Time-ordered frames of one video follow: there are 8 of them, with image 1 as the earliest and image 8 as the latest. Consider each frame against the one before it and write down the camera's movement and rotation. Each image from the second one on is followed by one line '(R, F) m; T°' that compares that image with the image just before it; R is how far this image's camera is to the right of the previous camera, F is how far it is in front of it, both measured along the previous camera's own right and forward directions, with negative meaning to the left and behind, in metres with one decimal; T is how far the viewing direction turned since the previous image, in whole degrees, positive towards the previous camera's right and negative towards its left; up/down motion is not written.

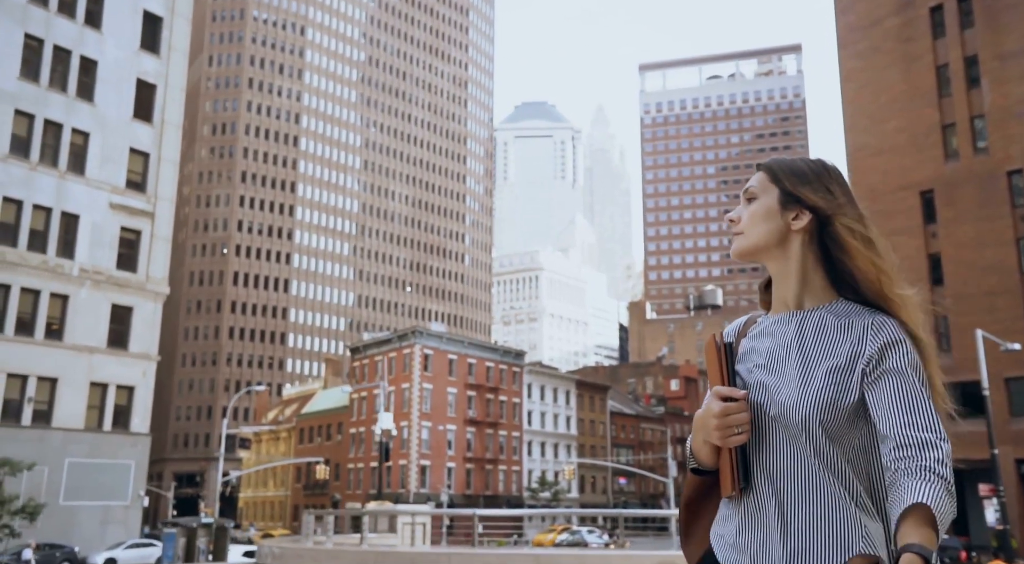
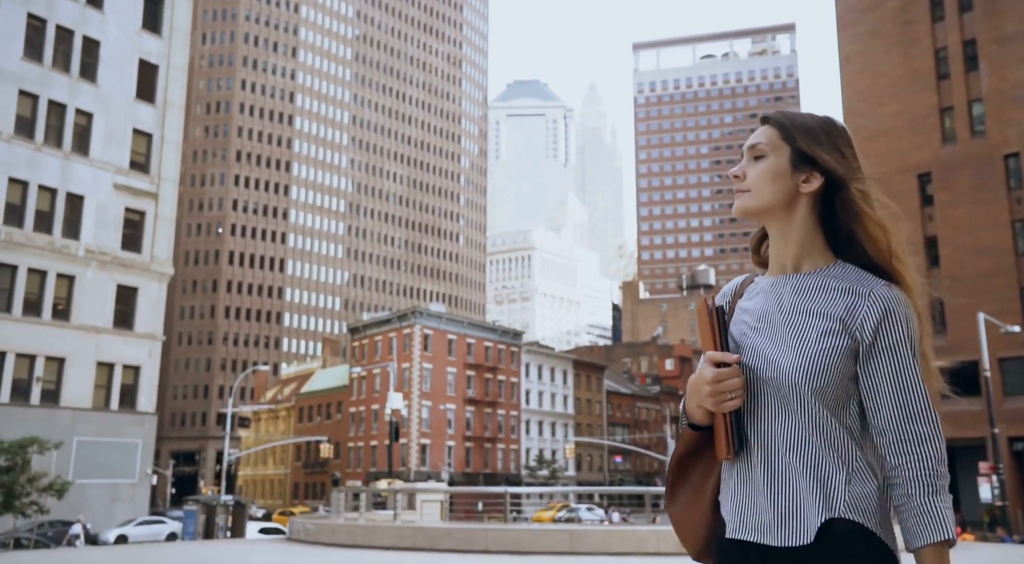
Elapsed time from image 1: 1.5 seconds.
(-0.6, -0.4) m; +1°
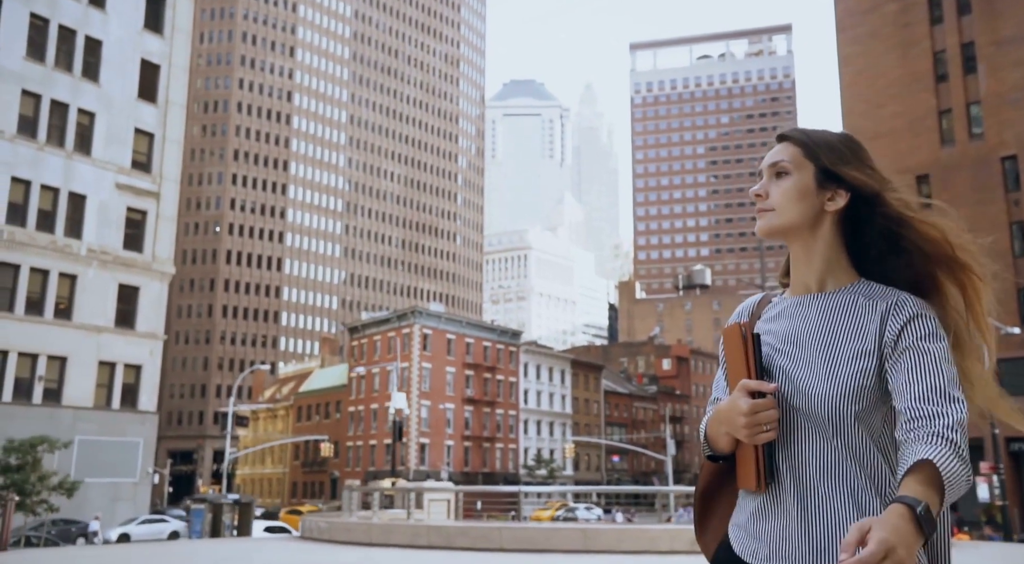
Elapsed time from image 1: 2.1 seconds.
(-0.3, -0.2) m; 0°
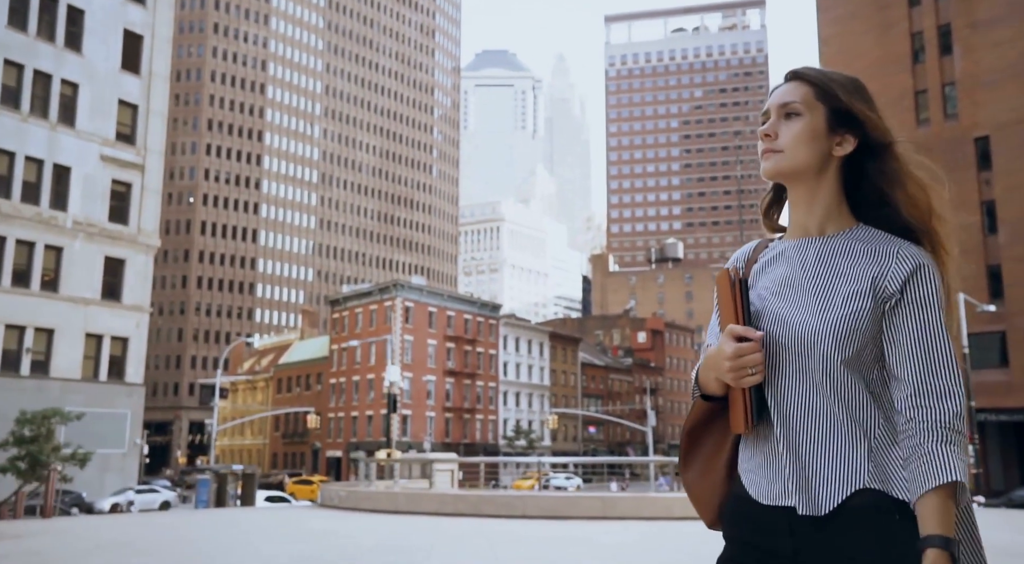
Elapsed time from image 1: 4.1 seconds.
(-0.7, -0.6) m; +2°
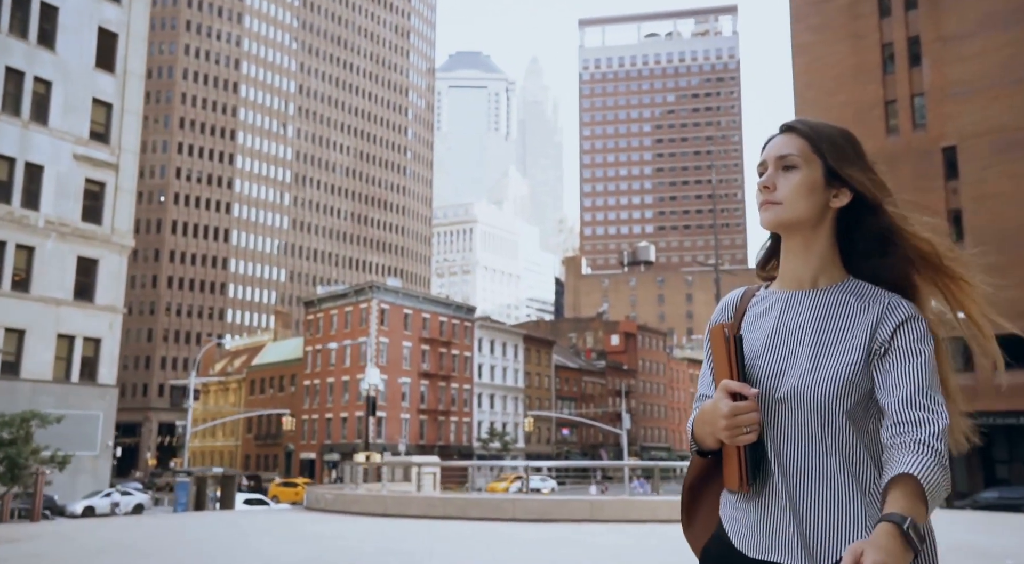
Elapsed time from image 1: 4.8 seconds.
(-0.3, -0.2) m; +2°
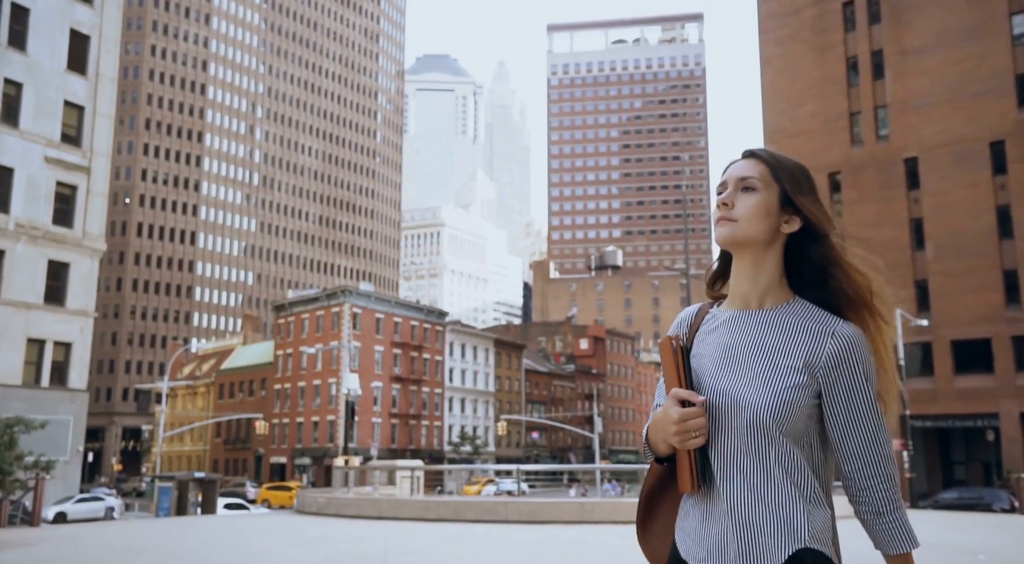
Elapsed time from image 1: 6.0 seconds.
(-0.4, -0.5) m; +2°
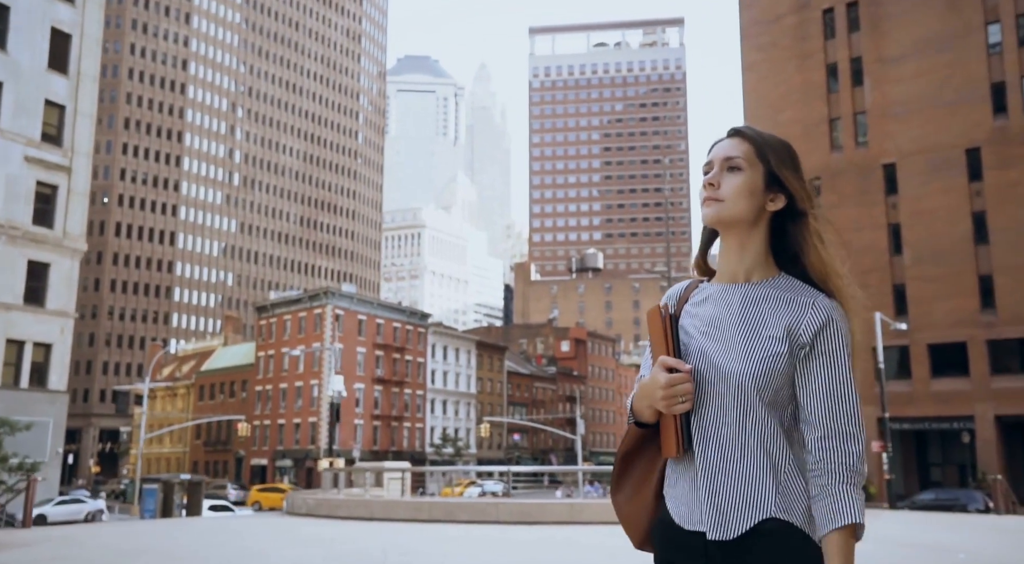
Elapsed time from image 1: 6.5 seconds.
(-0.2, -0.2) m; +1°
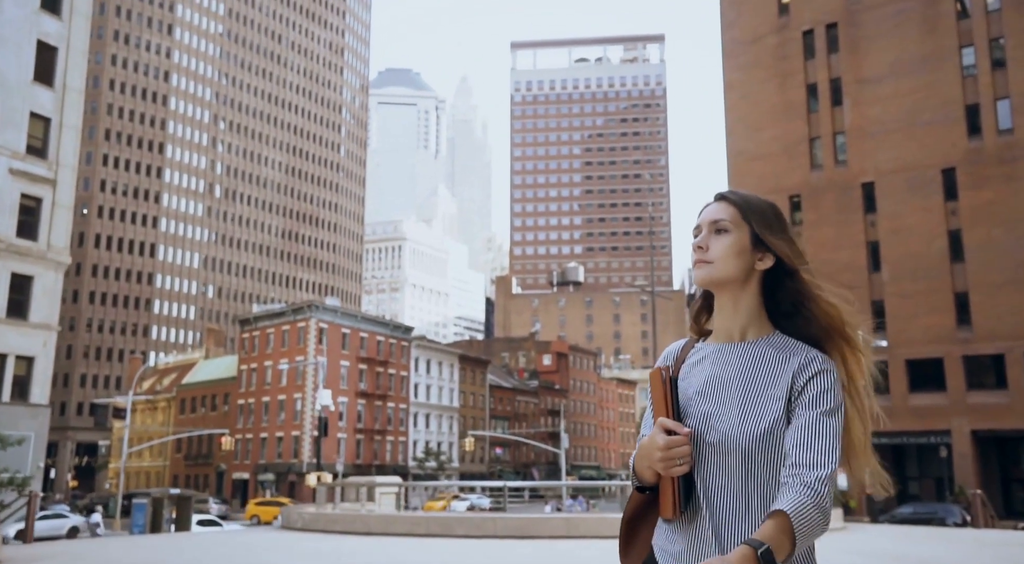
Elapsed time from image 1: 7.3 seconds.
(-0.3, -0.3) m; +1°
